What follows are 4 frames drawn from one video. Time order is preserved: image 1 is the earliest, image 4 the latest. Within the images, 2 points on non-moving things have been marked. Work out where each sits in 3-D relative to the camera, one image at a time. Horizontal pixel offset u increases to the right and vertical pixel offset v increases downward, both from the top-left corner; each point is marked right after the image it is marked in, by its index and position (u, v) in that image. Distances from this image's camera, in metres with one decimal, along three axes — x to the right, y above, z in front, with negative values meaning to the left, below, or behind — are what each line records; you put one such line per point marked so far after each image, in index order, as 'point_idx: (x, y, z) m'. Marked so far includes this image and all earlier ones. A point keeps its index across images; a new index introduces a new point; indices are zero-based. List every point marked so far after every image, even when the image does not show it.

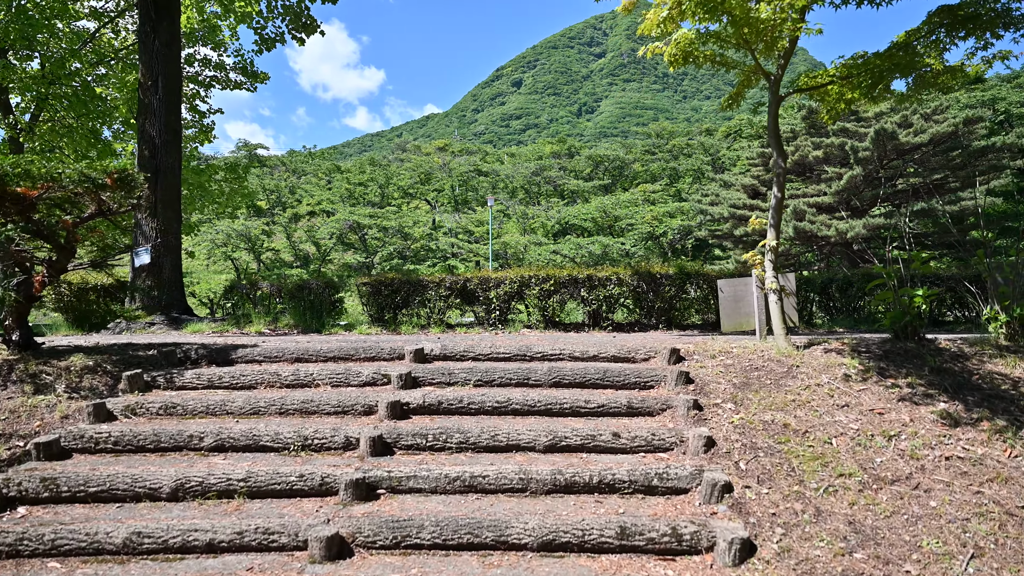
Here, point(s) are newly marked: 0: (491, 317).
0: (-0.3, -0.4, +10.6) m
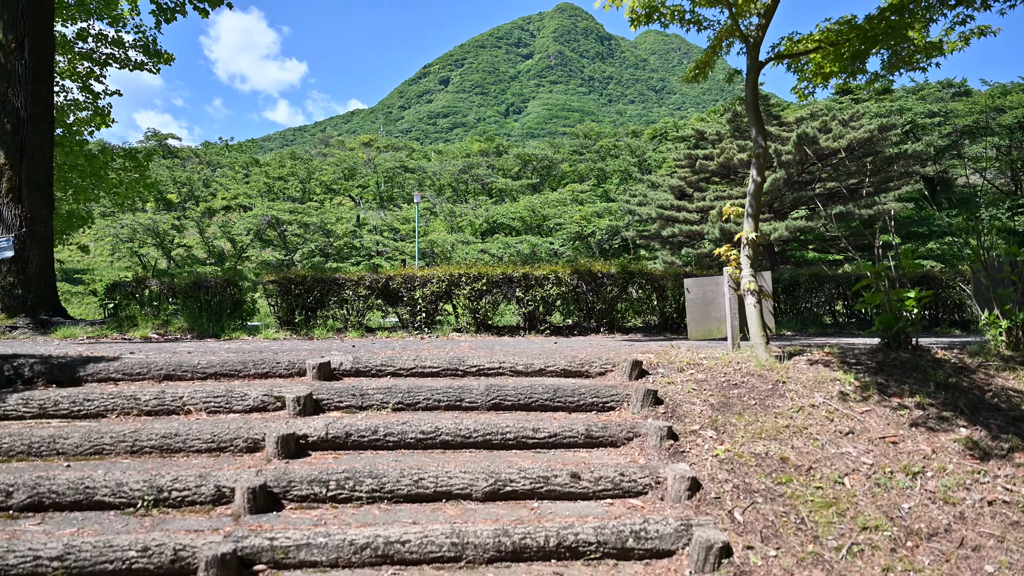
0: (-1.3, -0.4, +9.5) m
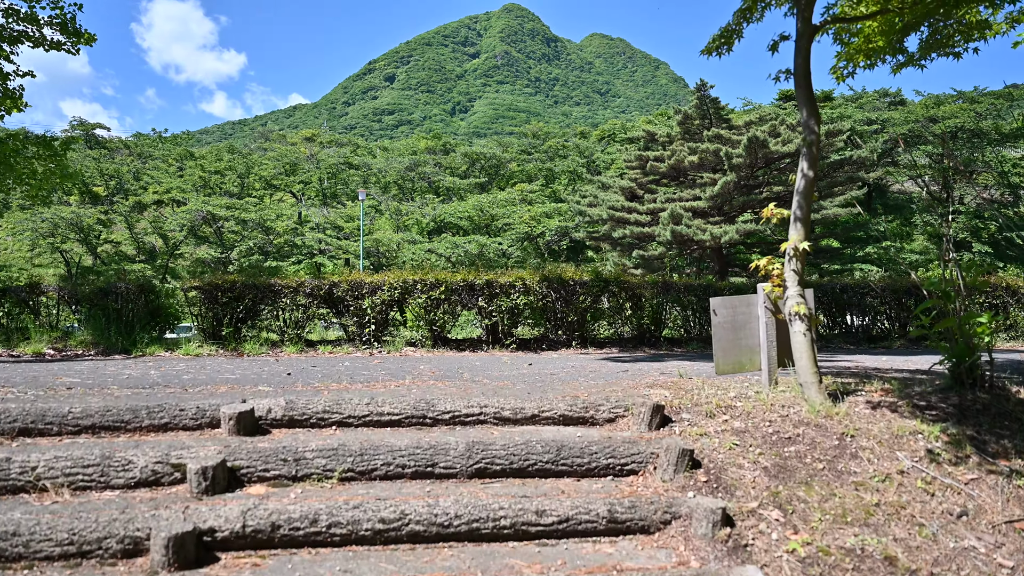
0: (-1.7, -0.5, +8.4) m
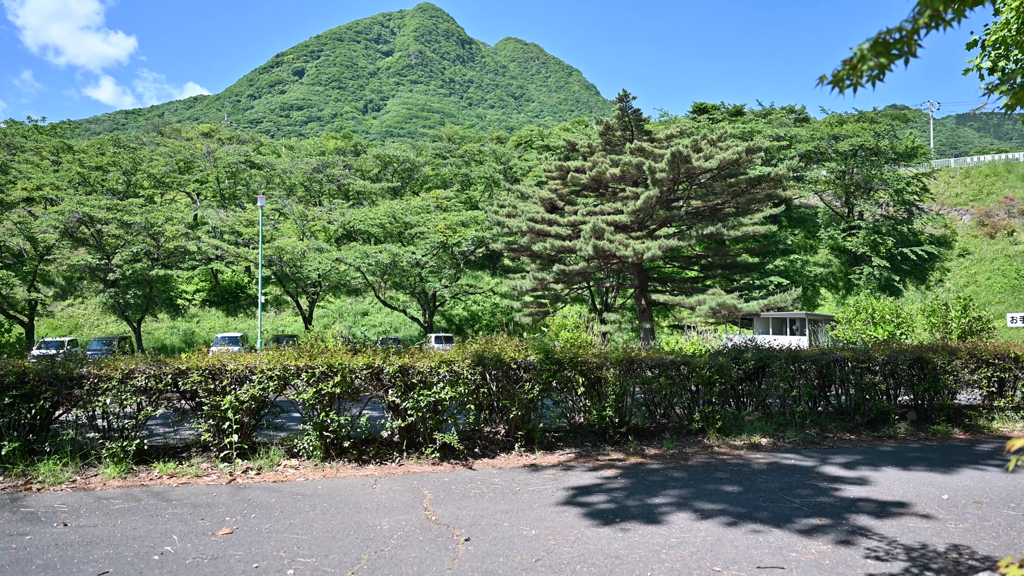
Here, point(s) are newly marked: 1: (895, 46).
0: (-2.4, -1.3, +5.9) m
1: (+1.1, +0.7, +2.1) m
